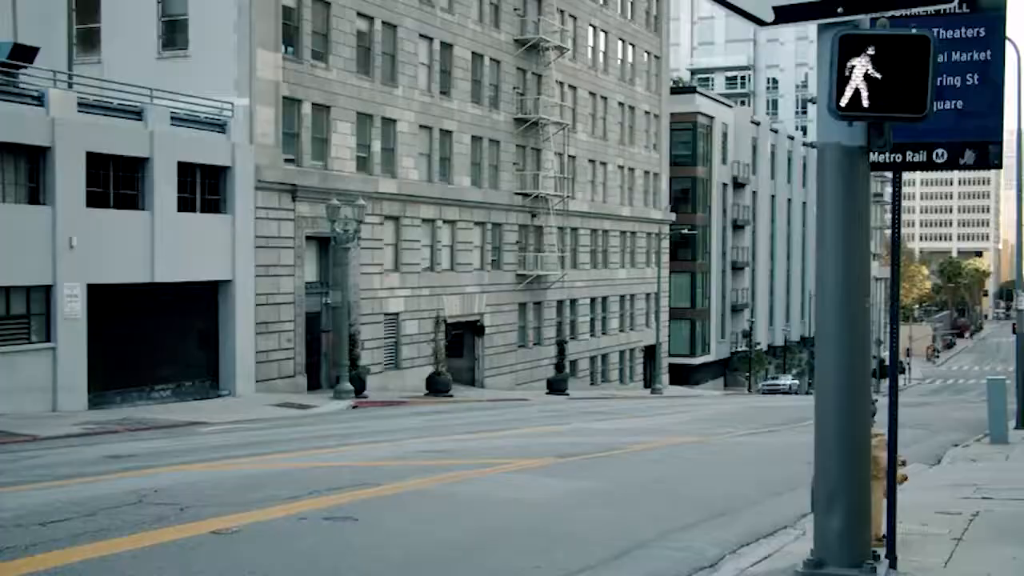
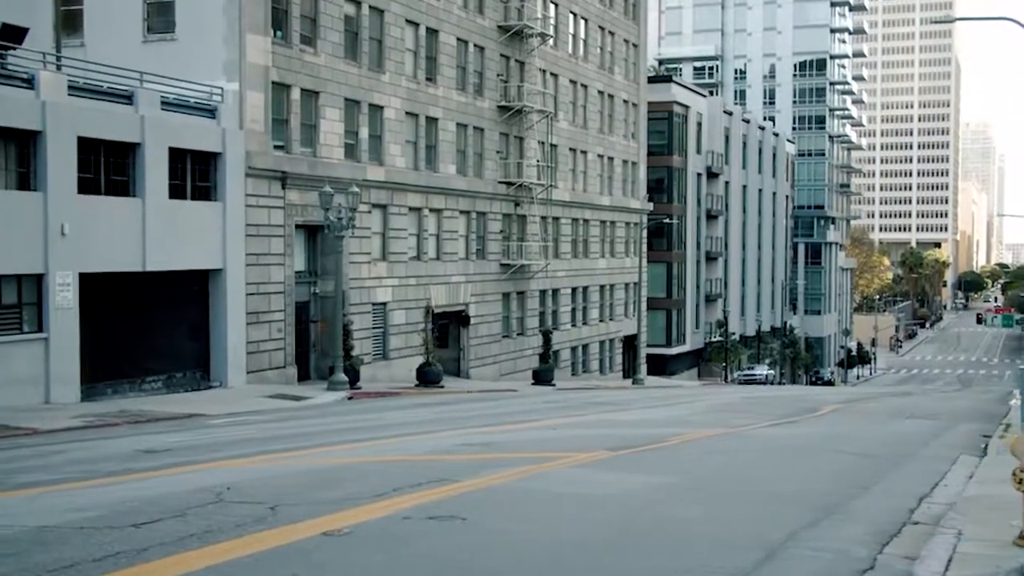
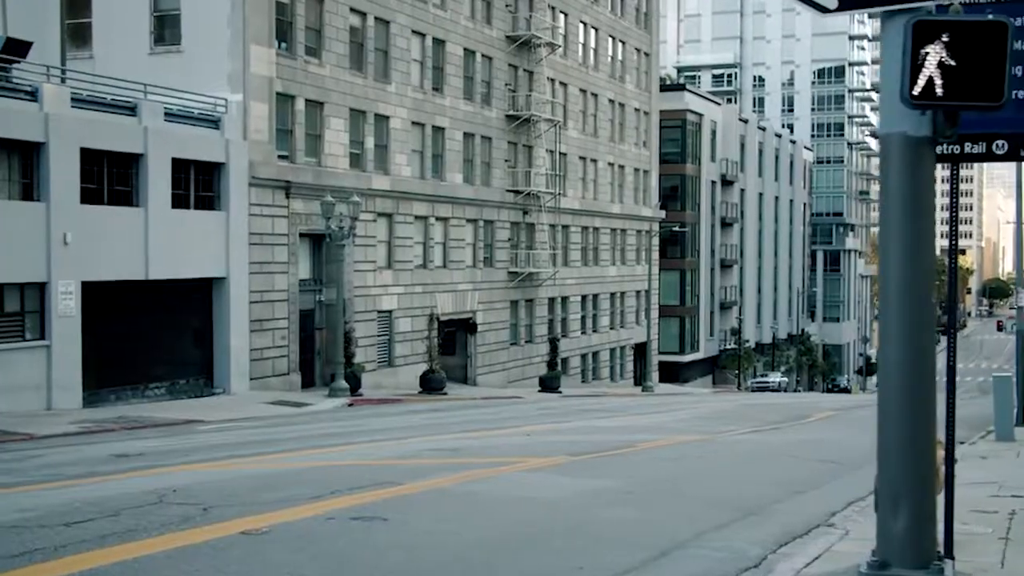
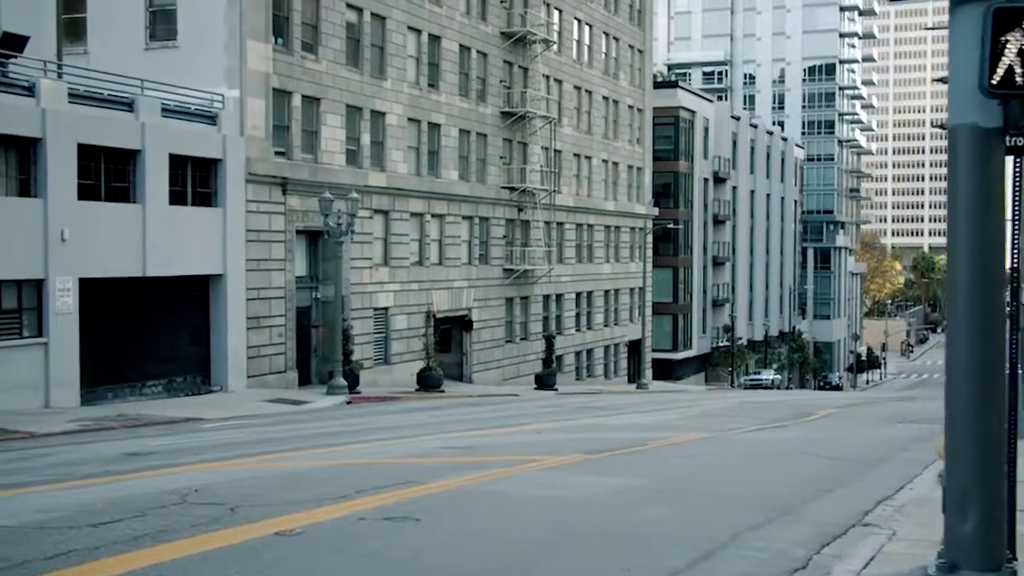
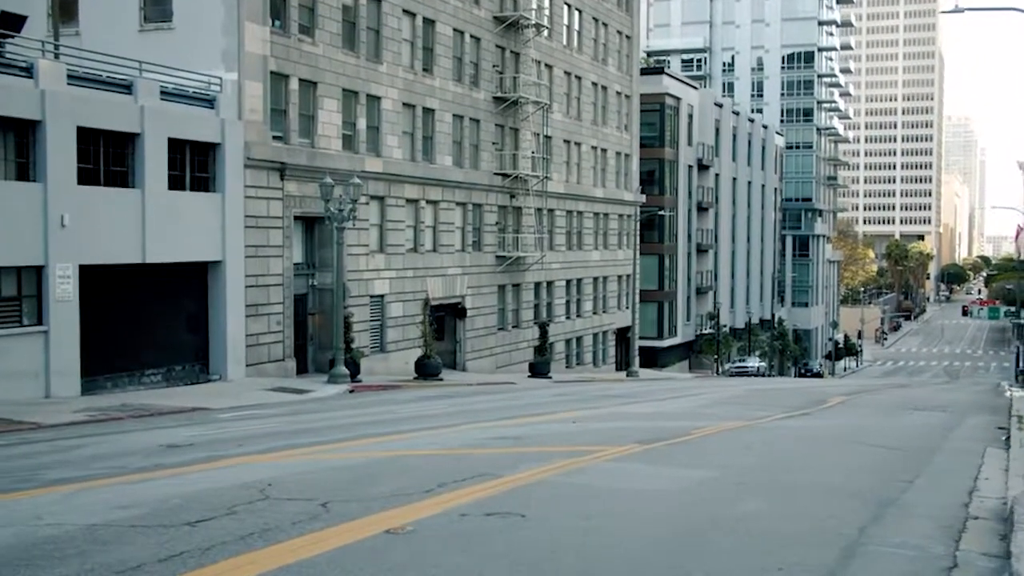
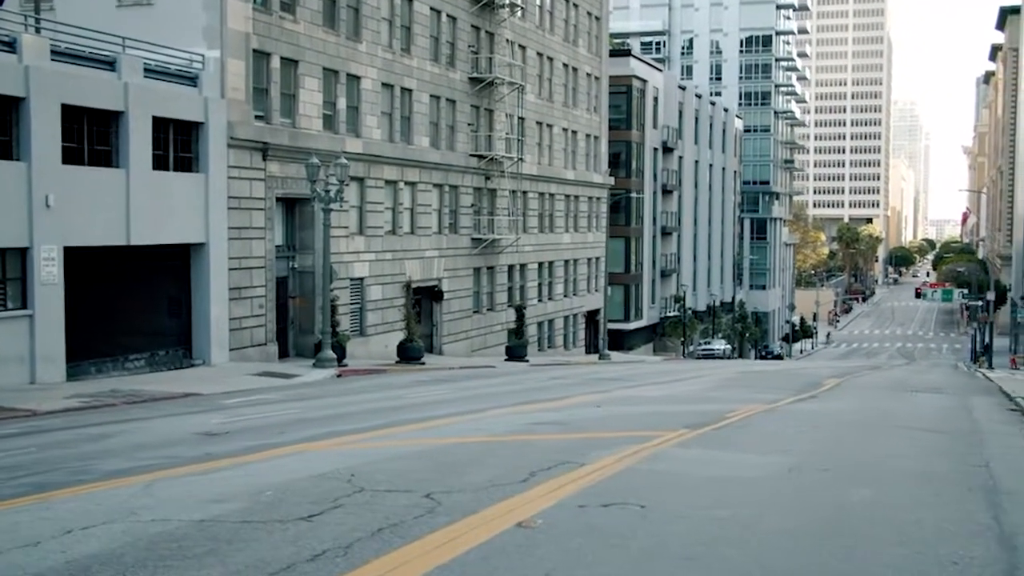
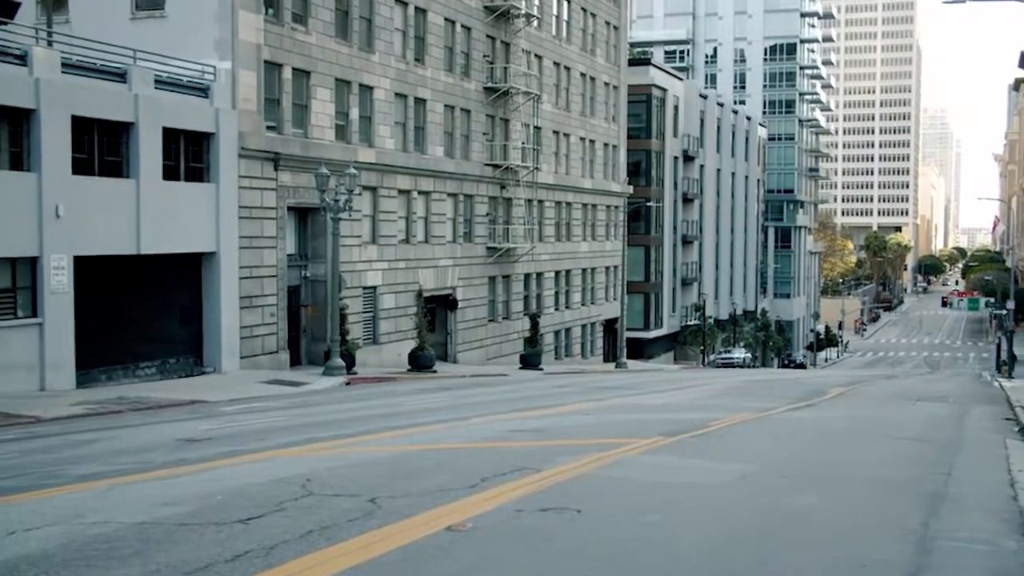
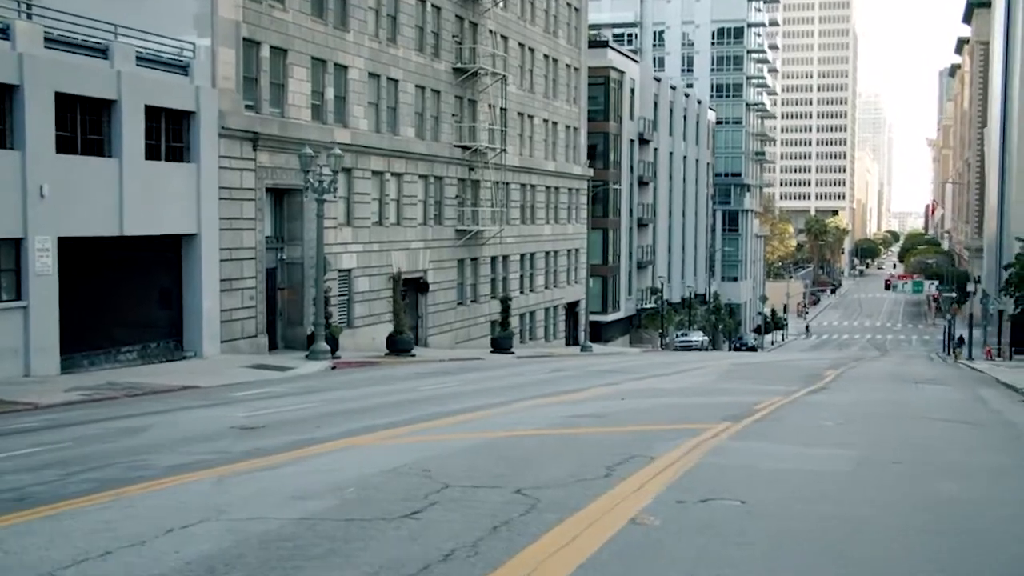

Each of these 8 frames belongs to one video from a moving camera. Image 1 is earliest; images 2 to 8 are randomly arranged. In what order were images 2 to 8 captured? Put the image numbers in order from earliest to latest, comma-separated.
3, 4, 2, 5, 7, 6, 8
